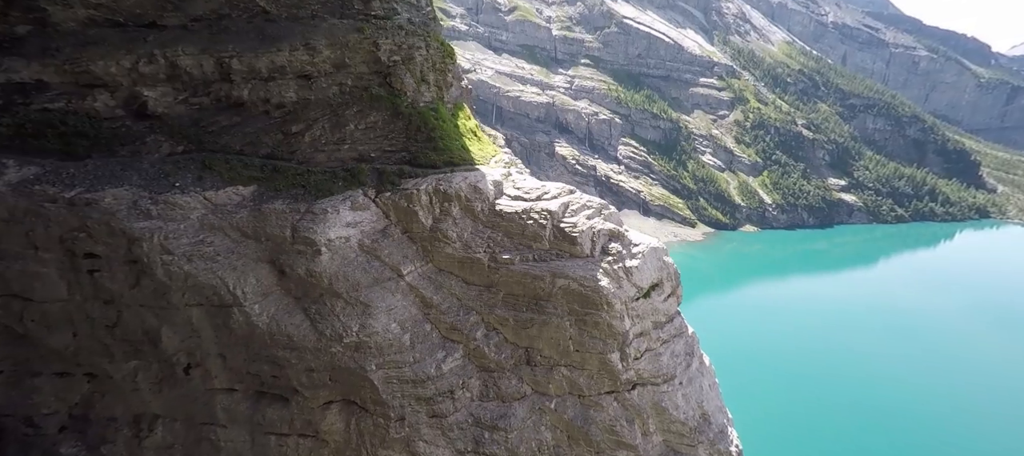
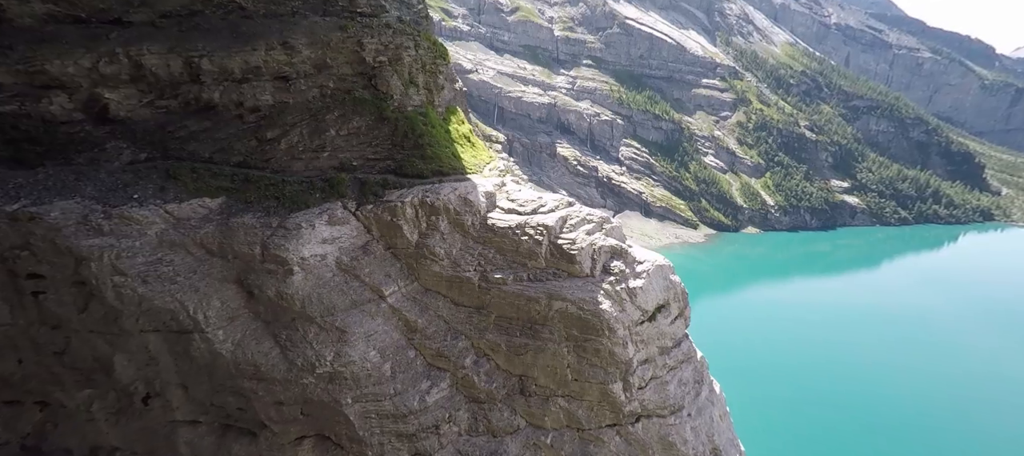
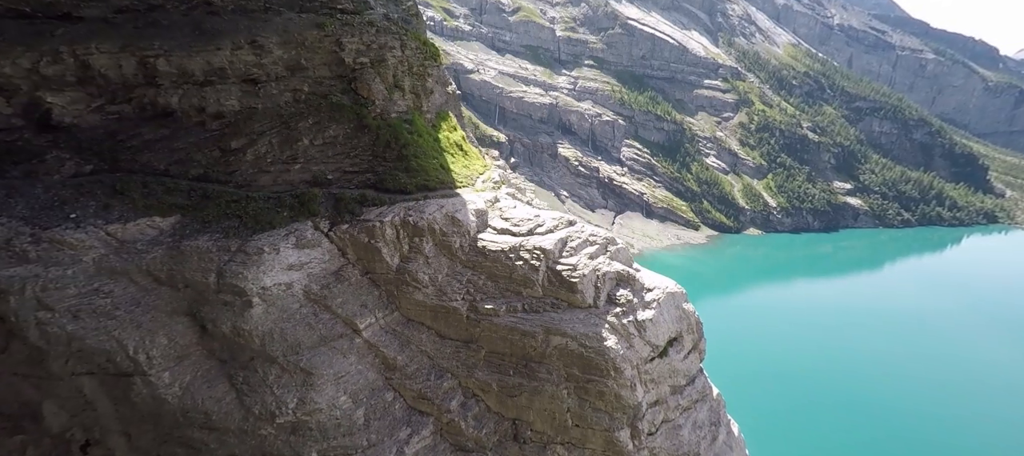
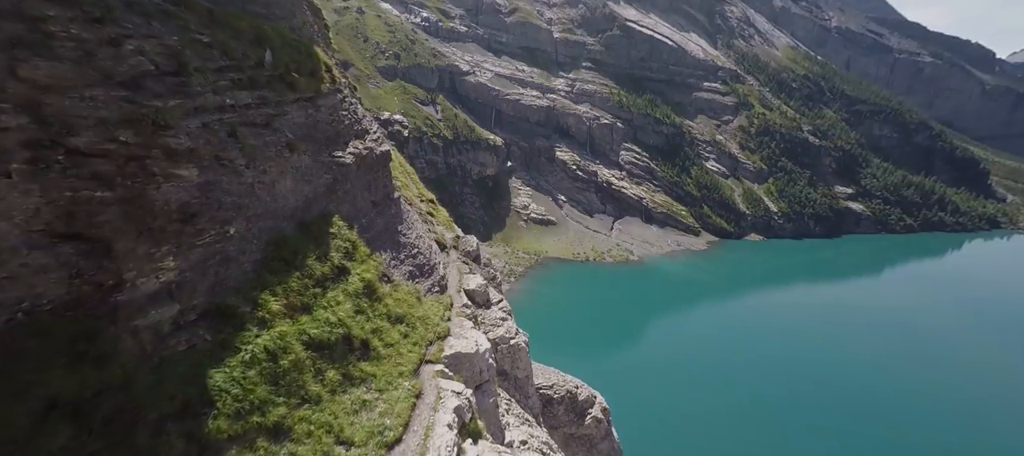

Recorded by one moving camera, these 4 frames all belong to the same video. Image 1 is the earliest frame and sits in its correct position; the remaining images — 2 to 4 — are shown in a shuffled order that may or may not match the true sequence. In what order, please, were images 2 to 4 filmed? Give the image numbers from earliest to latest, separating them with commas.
2, 3, 4
